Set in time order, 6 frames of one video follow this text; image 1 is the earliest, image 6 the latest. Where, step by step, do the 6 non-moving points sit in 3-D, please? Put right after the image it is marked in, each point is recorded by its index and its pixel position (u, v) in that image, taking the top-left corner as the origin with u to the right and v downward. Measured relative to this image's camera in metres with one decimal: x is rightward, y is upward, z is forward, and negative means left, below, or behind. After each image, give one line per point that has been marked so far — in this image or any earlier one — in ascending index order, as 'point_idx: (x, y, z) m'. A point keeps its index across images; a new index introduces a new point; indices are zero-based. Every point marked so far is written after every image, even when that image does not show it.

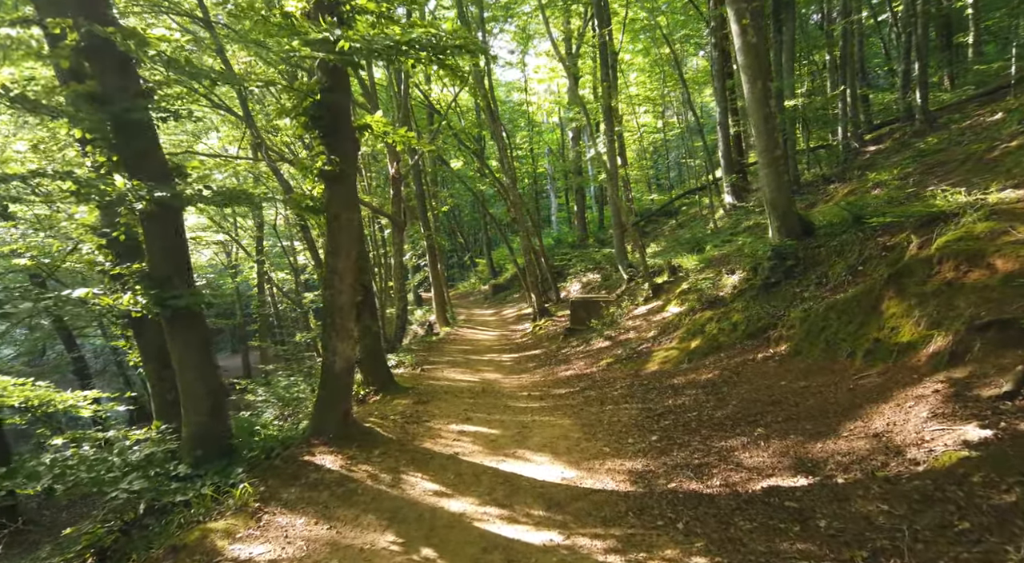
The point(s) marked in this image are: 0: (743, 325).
0: (+3.8, -0.7, +9.3) m
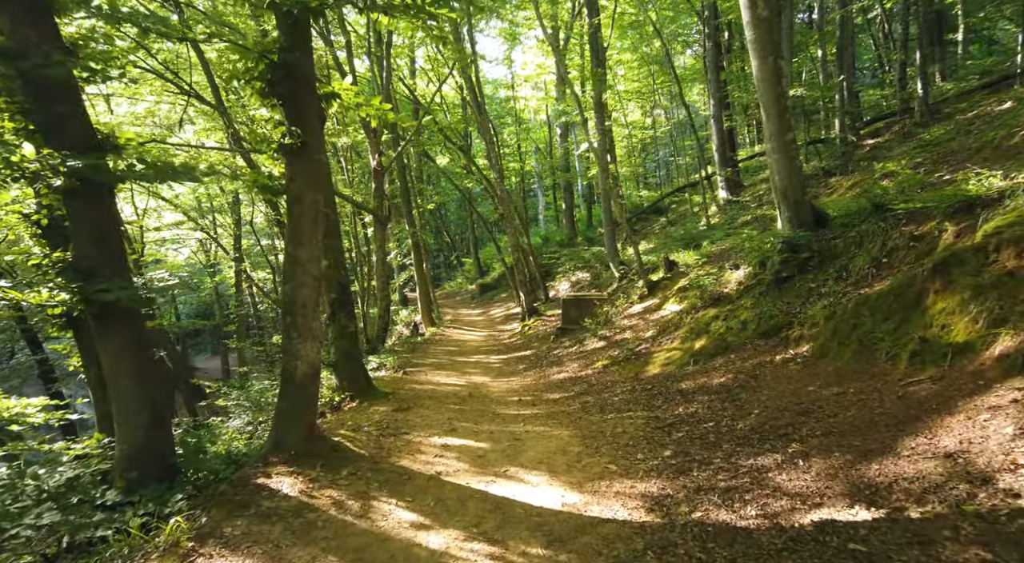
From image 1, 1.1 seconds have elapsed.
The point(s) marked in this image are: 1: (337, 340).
0: (+3.6, -0.6, +8.5) m
1: (-3.1, -1.0, +10.1) m
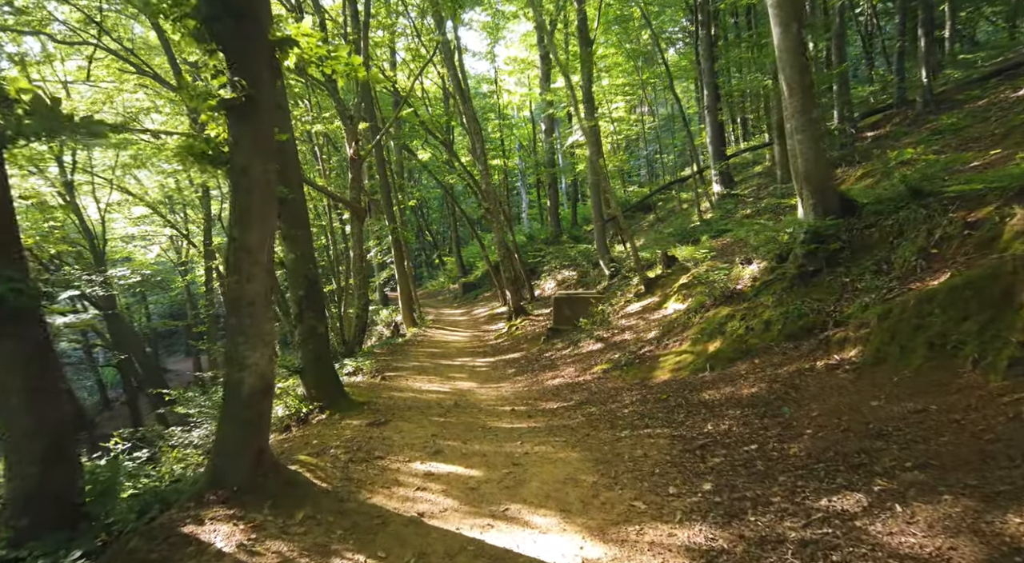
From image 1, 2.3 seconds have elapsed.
0: (+3.5, -0.5, +7.5) m
1: (-3.2, -1.0, +8.9) m
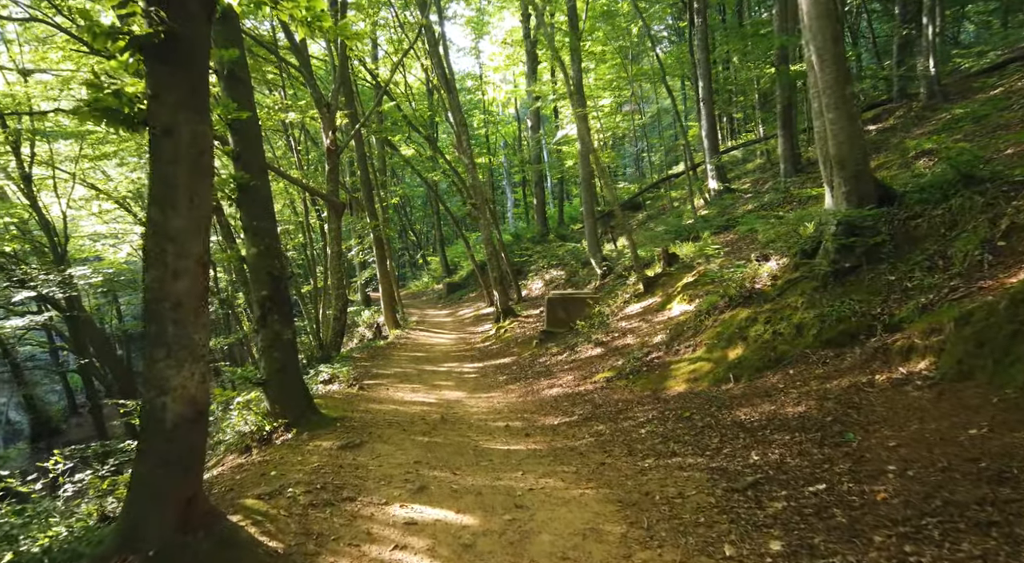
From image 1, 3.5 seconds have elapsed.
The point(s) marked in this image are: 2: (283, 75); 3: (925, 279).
0: (+3.5, -0.5, +6.5) m
1: (-3.3, -0.9, +7.7) m
2: (-7.5, +6.7, +18.6) m
3: (+4.3, 0.0, +5.9) m
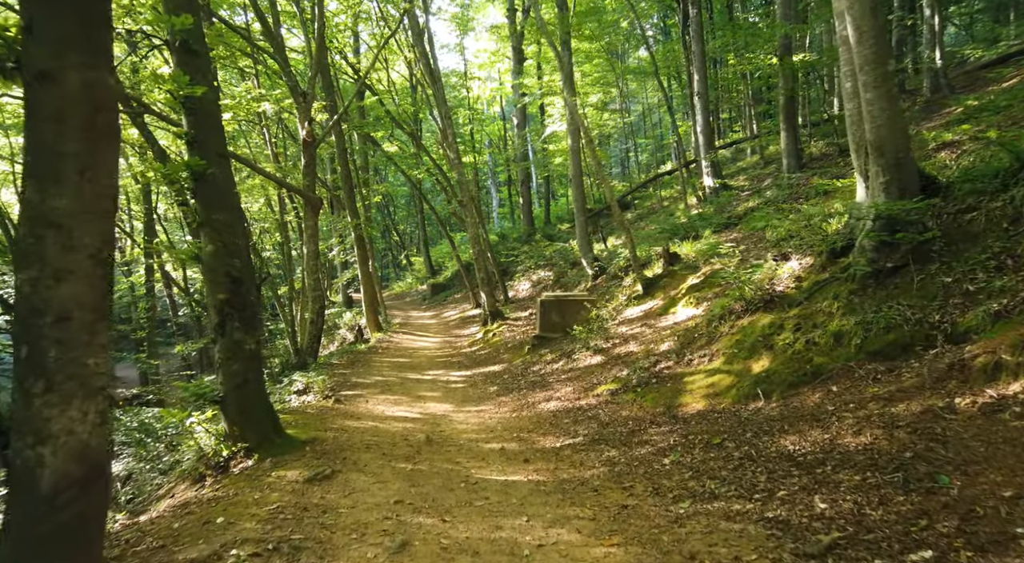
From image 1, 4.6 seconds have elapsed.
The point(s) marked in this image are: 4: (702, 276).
0: (+3.4, -0.5, +5.7) m
1: (-3.4, -1.0, +6.7) m
2: (-7.8, +6.7, +17.5) m
3: (+4.3, 0.0, +5.1) m
4: (+3.5, +0.1, +10.6) m
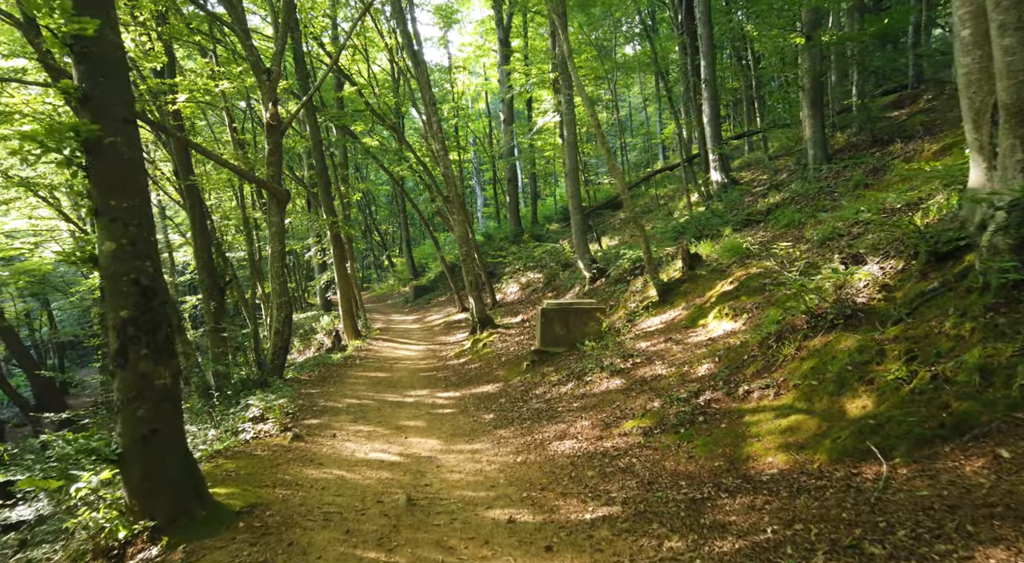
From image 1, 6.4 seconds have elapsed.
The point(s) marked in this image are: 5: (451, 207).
0: (+3.6, -0.6, +4.0) m
1: (-3.2, -1.1, +4.8) m
2: (-8.0, +6.5, +15.5) m
3: (+4.4, -0.1, +3.4) m
4: (+3.5, 0.0, +8.9) m
5: (-2.0, +2.5, +18.7) m
